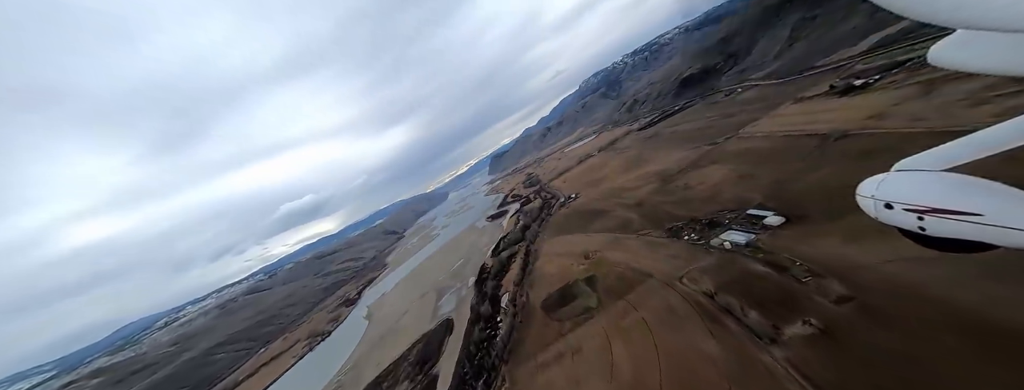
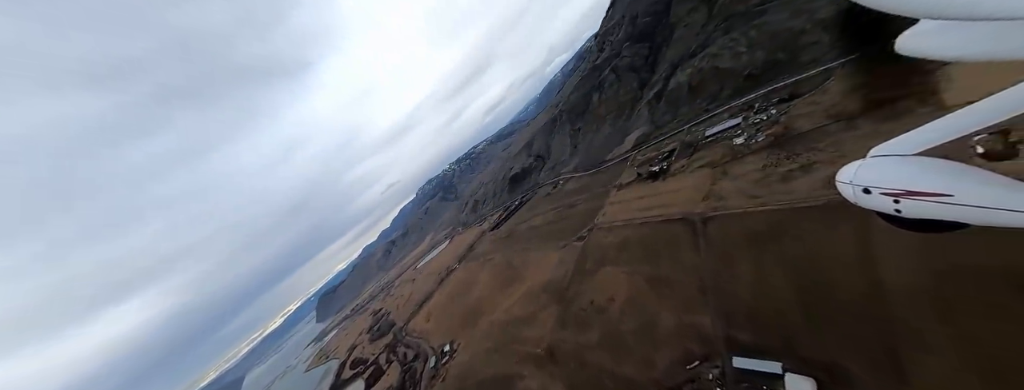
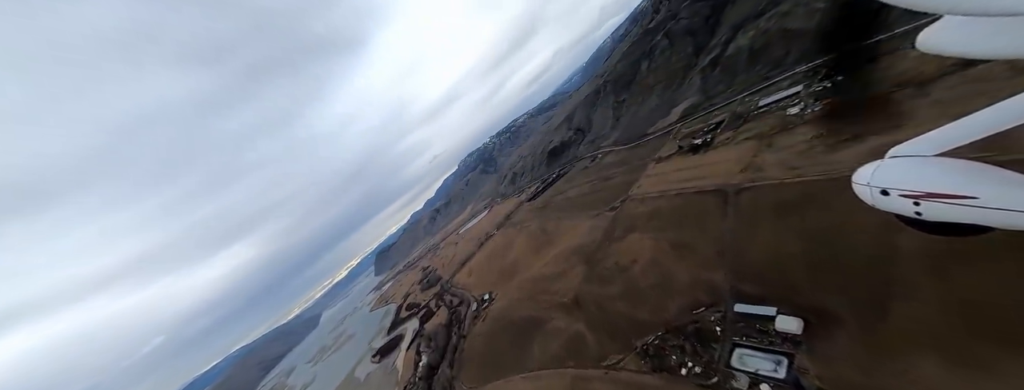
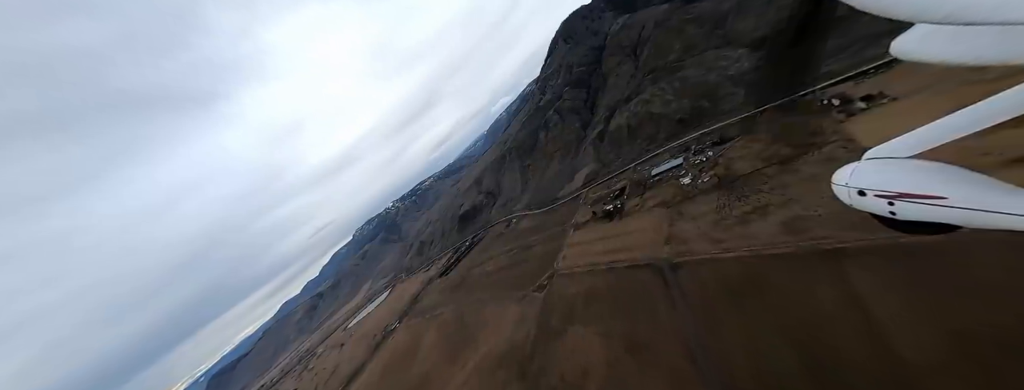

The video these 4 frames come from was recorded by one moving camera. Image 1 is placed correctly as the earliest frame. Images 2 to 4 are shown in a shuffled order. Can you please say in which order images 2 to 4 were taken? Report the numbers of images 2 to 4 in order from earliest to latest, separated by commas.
3, 2, 4
